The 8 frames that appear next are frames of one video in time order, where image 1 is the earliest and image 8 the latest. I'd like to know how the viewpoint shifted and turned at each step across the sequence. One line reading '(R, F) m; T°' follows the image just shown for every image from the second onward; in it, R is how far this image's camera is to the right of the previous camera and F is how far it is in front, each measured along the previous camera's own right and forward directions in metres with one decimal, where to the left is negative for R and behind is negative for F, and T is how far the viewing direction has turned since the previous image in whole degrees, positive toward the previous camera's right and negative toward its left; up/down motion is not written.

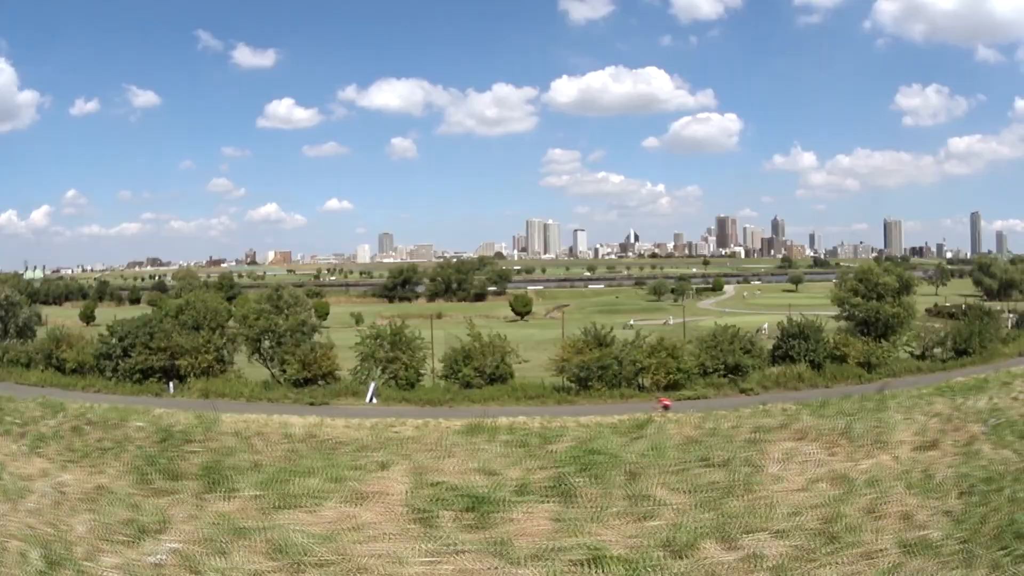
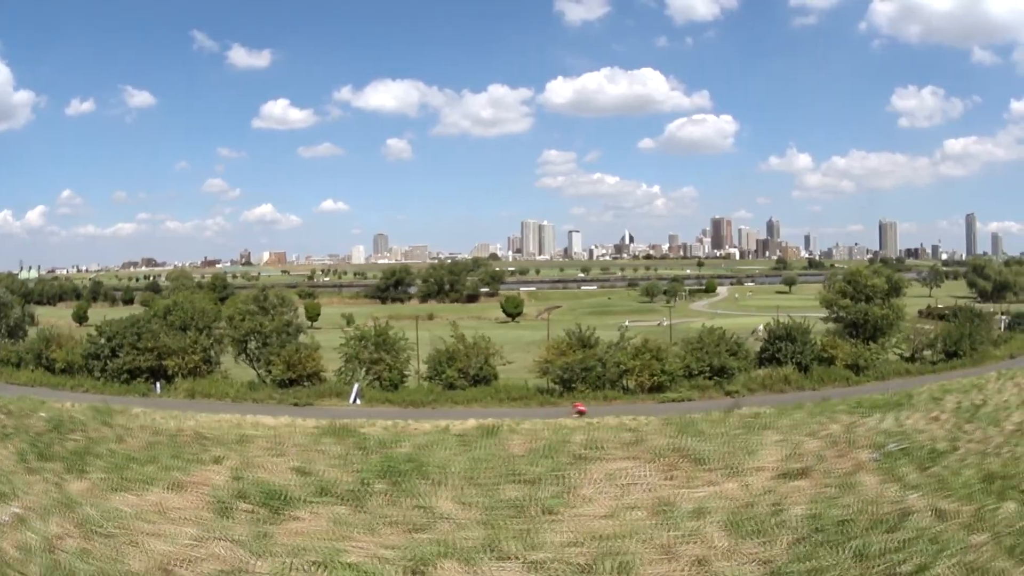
(+0.7, +0.1) m; 0°
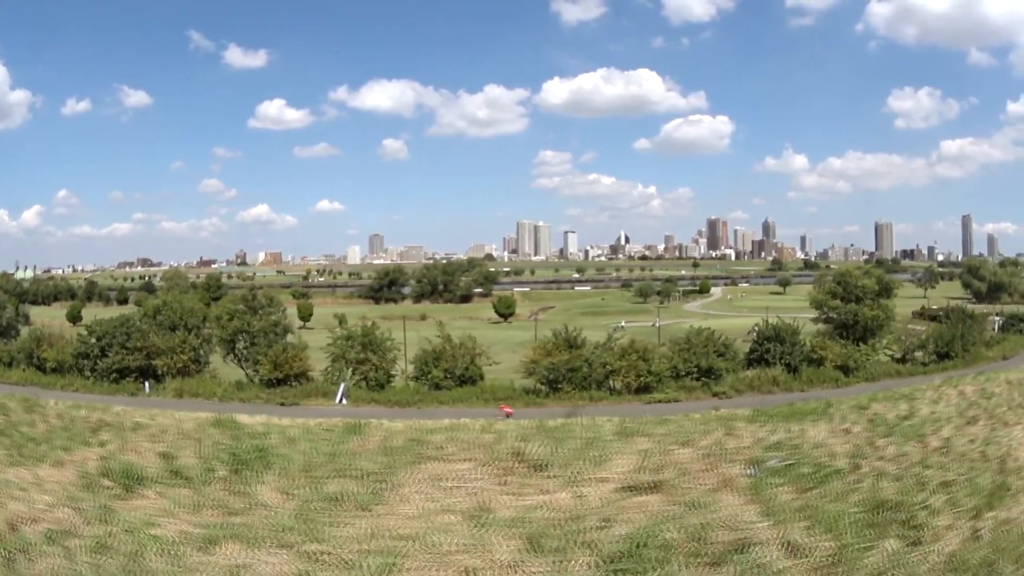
(+0.6, +0.1) m; 0°
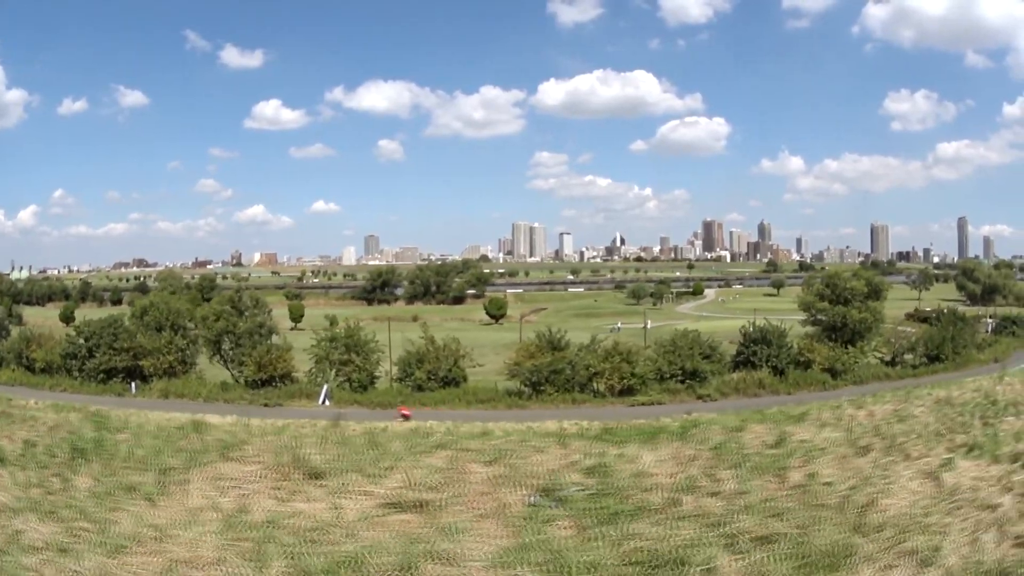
(+0.8, +0.2) m; 0°
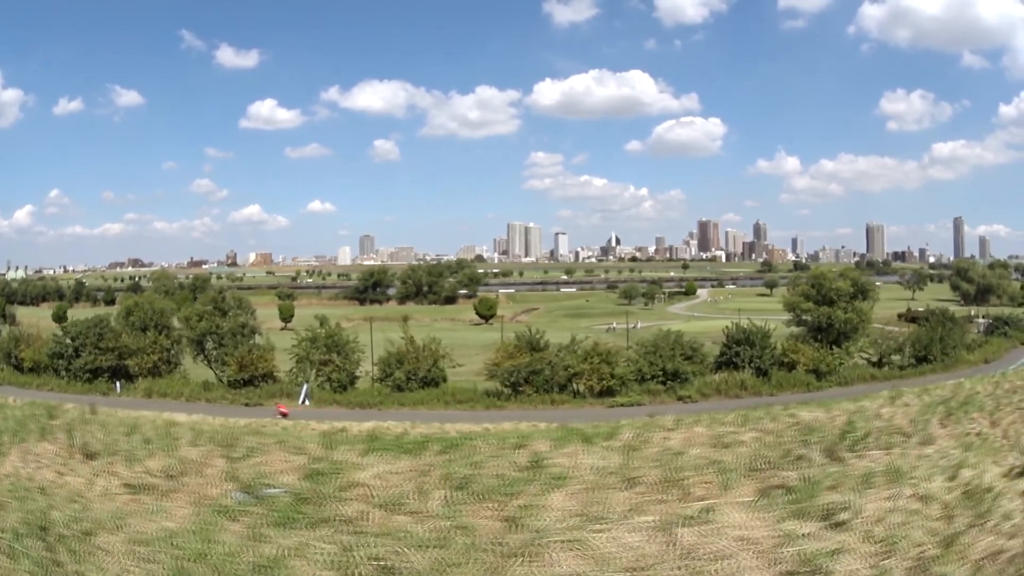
(+1.0, +0.1) m; 0°
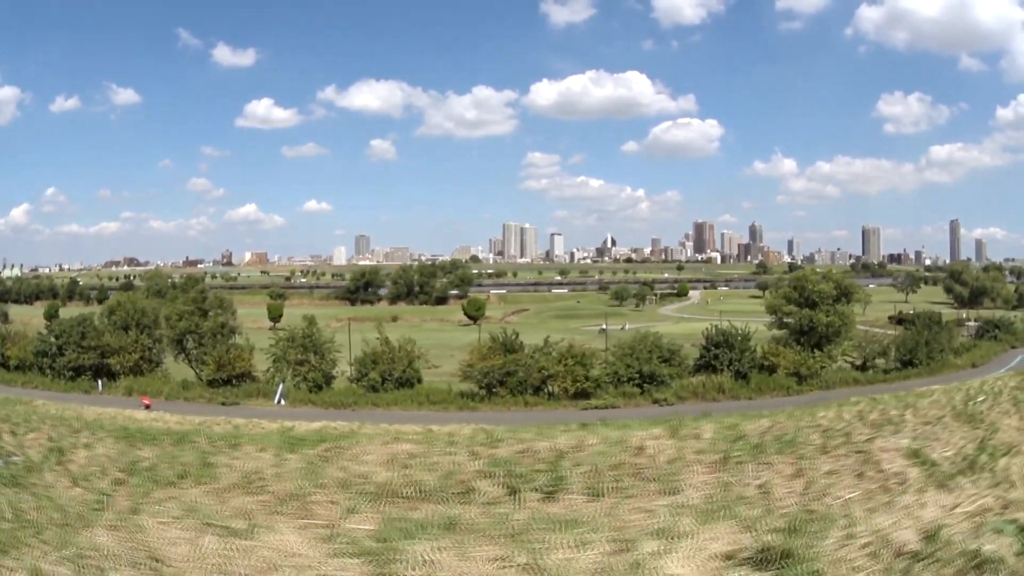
(+1.3, +0.1) m; 0°
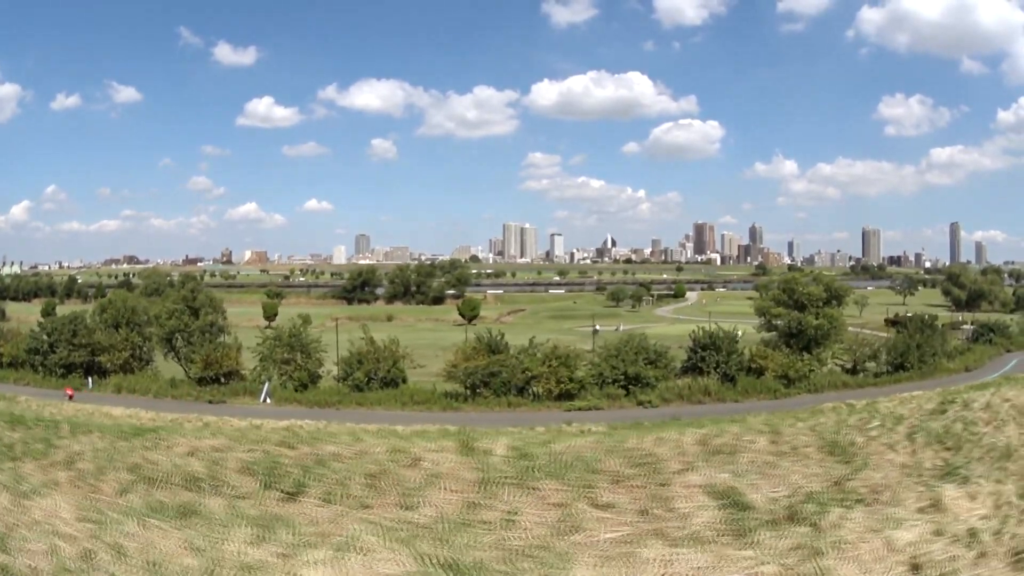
(+0.9, 0.0) m; 0°
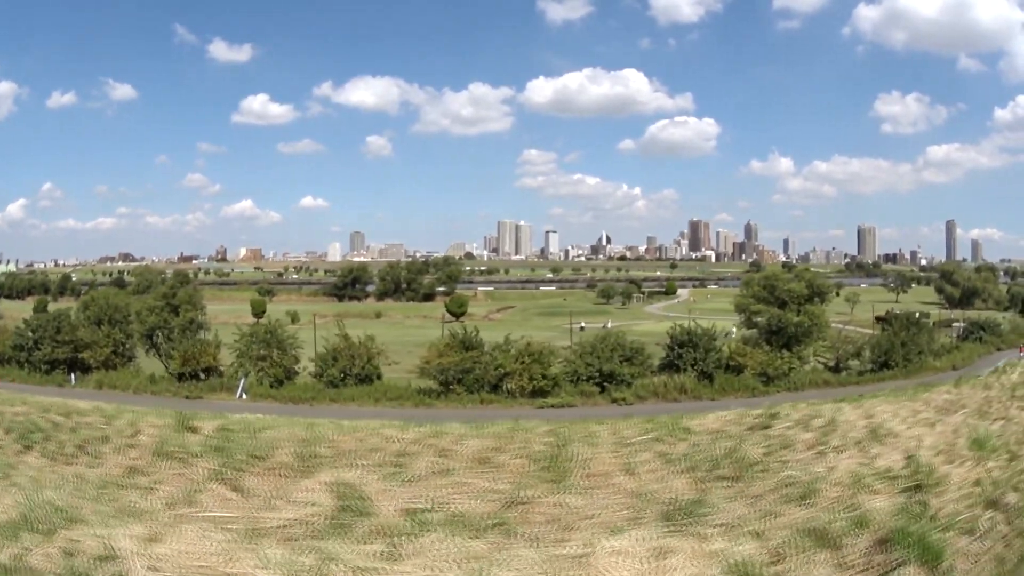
(+1.3, +0.1) m; 0°
